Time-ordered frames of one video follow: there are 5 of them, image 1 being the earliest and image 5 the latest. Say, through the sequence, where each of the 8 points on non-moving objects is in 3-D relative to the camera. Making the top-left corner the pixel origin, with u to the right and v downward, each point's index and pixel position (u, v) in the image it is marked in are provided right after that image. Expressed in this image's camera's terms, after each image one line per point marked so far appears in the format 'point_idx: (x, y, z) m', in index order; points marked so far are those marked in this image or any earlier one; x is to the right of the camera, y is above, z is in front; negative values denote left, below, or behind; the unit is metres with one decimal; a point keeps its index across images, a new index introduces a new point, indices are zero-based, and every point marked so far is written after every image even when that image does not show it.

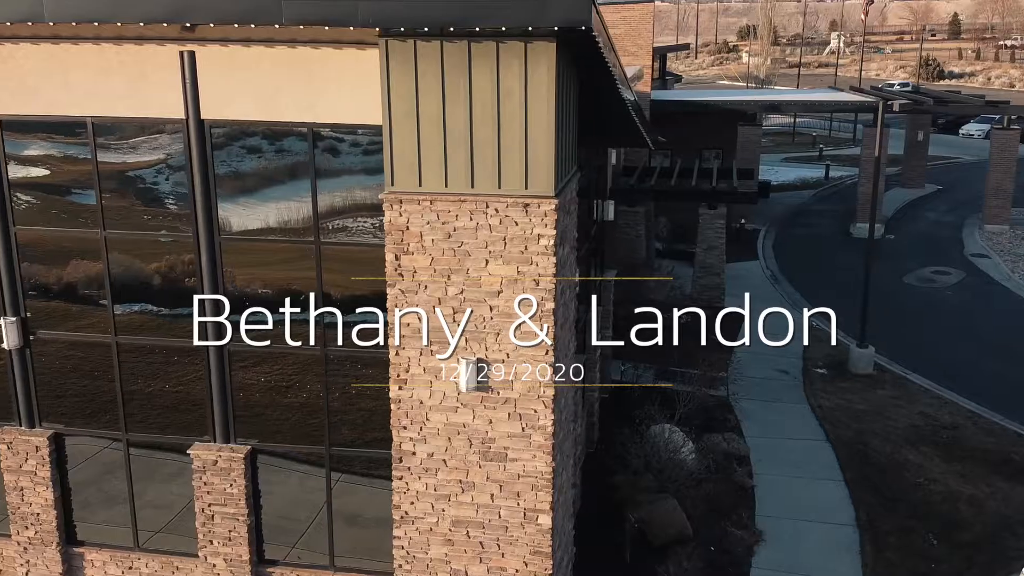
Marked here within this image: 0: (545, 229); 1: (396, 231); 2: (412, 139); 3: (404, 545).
0: (+0.3, +0.5, +8.9) m
1: (-1.0, +0.5, +9.2) m
2: (-0.8, +1.3, +9.0) m
3: (-1.0, -2.4, +10.0) m
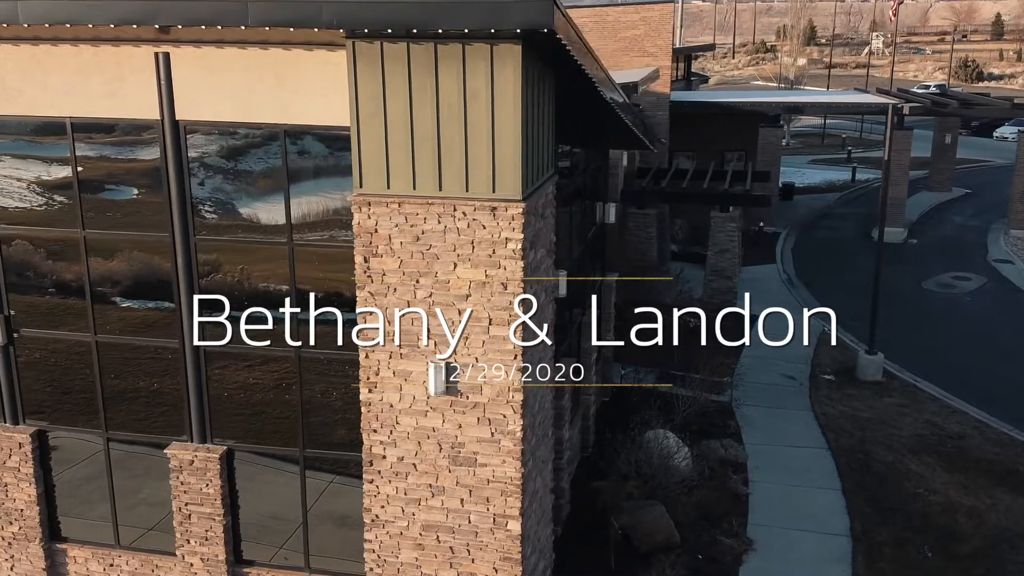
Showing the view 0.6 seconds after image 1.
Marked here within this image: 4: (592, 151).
0: (0.0, +0.5, +8.9) m
1: (-1.3, +0.5, +9.2) m
2: (-1.1, +1.2, +8.9) m
3: (-1.3, -2.5, +10.0) m
4: (+1.1, +2.0, +15.2) m
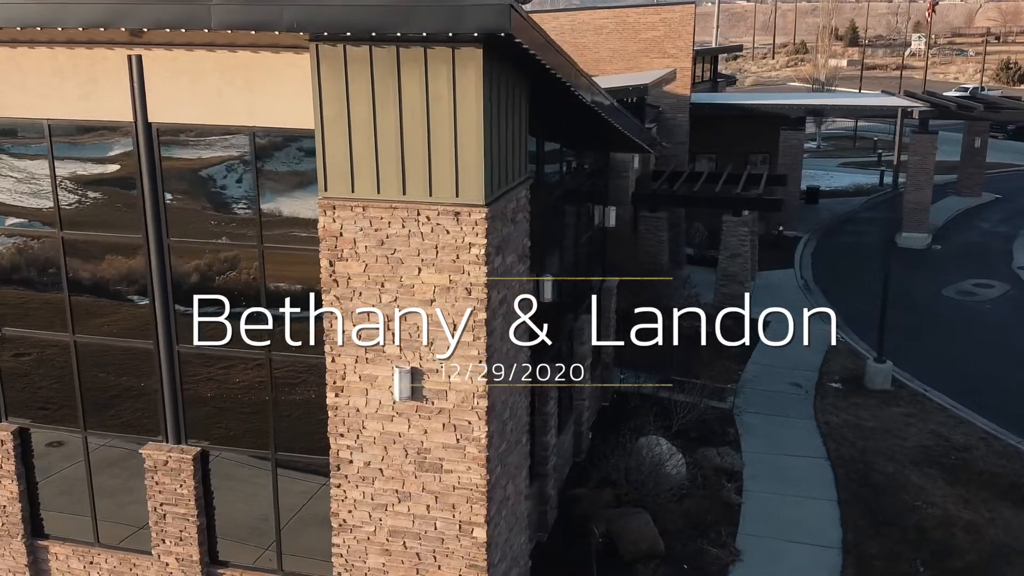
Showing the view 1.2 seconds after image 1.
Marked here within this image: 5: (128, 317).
0: (-0.3, +0.4, +8.8) m
1: (-1.6, +0.4, +9.1) m
2: (-1.4, +1.2, +8.9) m
3: (-1.6, -2.5, +10.0) m
4: (+1.0, +1.9, +15.0) m
5: (-3.9, -0.3, +10.6) m
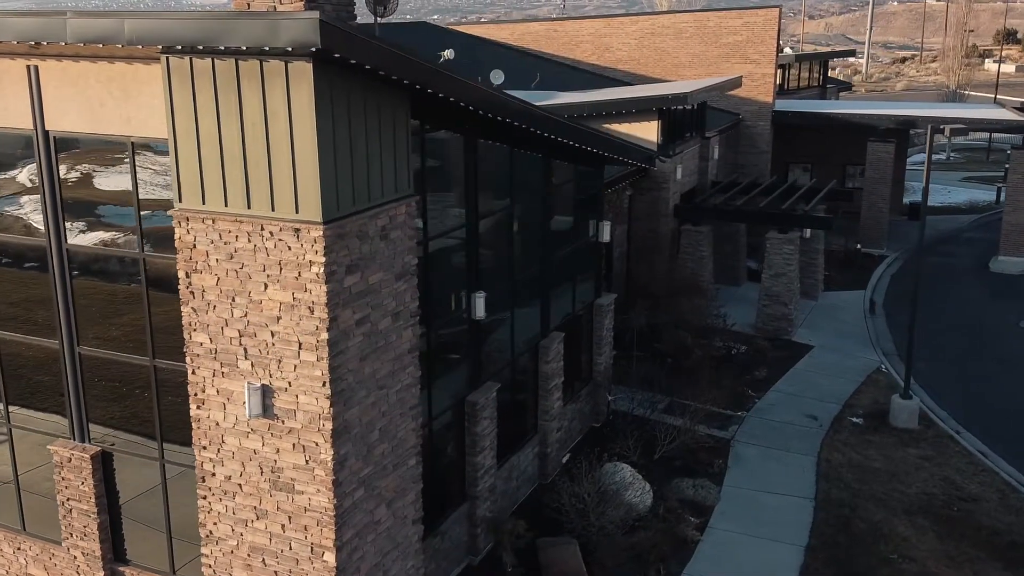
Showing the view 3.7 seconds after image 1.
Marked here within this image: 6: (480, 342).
0: (-1.6, +0.3, +8.5) m
1: (-2.8, +0.3, +9.1) m
2: (-2.7, +1.1, +8.8) m
3: (-2.8, -2.6, +10.0) m
4: (+0.7, +1.7, +14.5) m
5: (-4.9, -0.3, +10.9) m
6: (-0.4, -0.6, +12.5) m
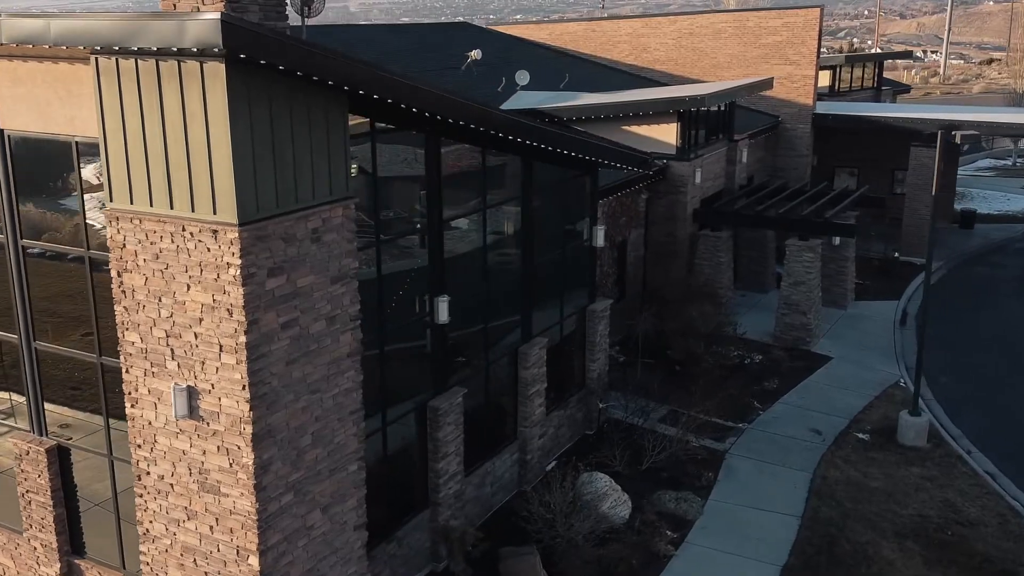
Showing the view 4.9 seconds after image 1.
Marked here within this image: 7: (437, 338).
0: (-2.2, +0.2, +8.5) m
1: (-3.4, +0.3, +9.1) m
2: (-3.3, +1.1, +8.8) m
3: (-3.4, -2.6, +10.0) m
4: (+0.6, +1.6, +14.3) m
5: (-5.4, -0.2, +11.1) m
6: (-0.8, -0.7, +12.3) m
7: (-0.9, -0.6, +12.0) m
